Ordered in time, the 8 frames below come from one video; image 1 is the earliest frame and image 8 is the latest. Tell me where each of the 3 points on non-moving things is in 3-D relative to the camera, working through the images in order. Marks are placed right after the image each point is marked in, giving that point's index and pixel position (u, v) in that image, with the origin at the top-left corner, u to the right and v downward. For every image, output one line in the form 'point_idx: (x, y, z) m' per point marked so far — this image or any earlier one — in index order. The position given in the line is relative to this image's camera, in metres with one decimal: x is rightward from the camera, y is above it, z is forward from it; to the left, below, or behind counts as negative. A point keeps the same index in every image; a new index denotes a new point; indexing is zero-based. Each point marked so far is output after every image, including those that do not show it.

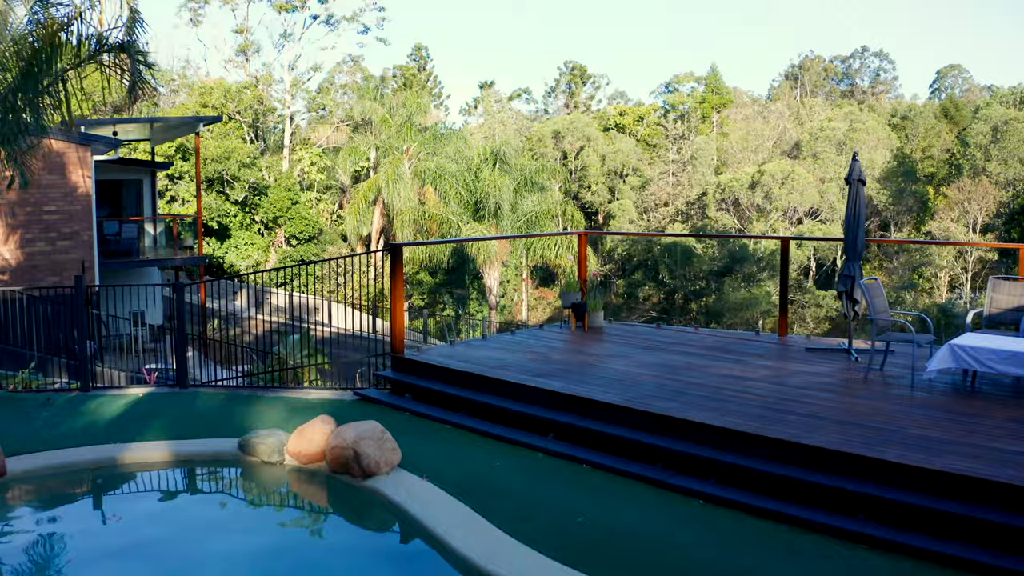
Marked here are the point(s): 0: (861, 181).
0: (+2.3, +0.7, +5.1) m
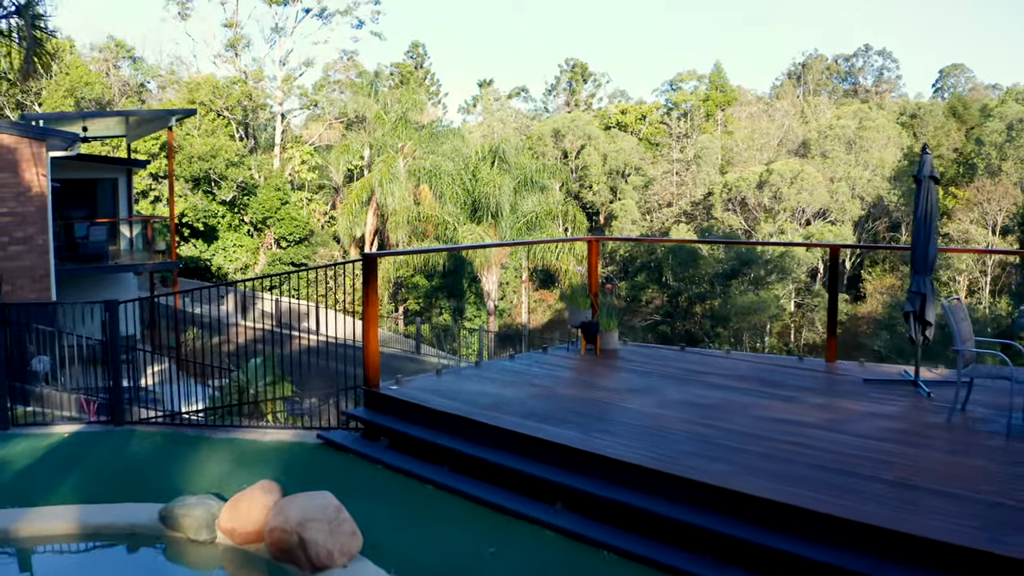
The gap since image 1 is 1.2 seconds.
0: (+2.2, +0.6, +4.2) m
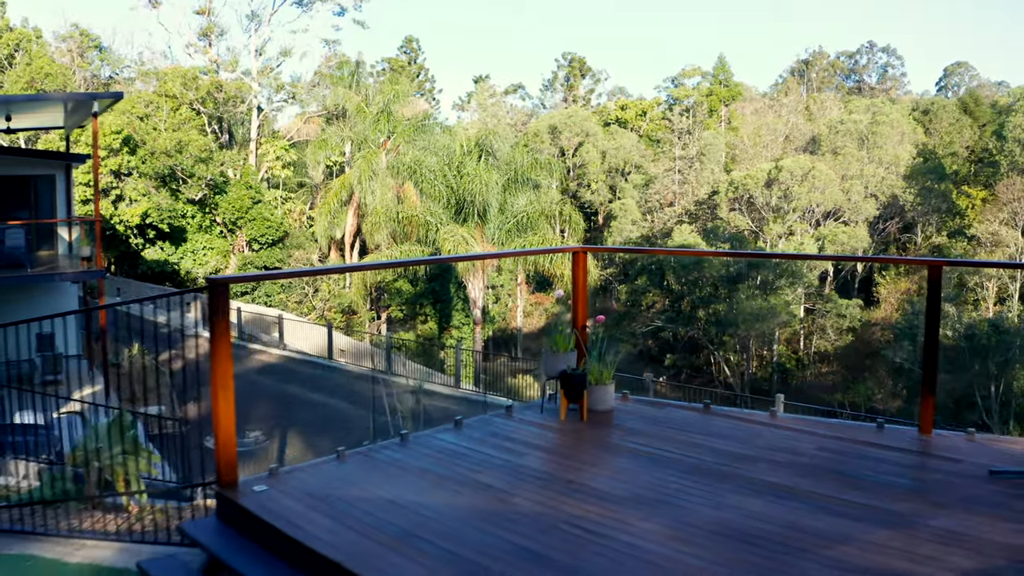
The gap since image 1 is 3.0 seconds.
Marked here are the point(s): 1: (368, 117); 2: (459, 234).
0: (+2.0, +0.4, +2.7) m
1: (-3.5, +4.2, +19.1) m
2: (-1.1, +1.0, +15.3) m
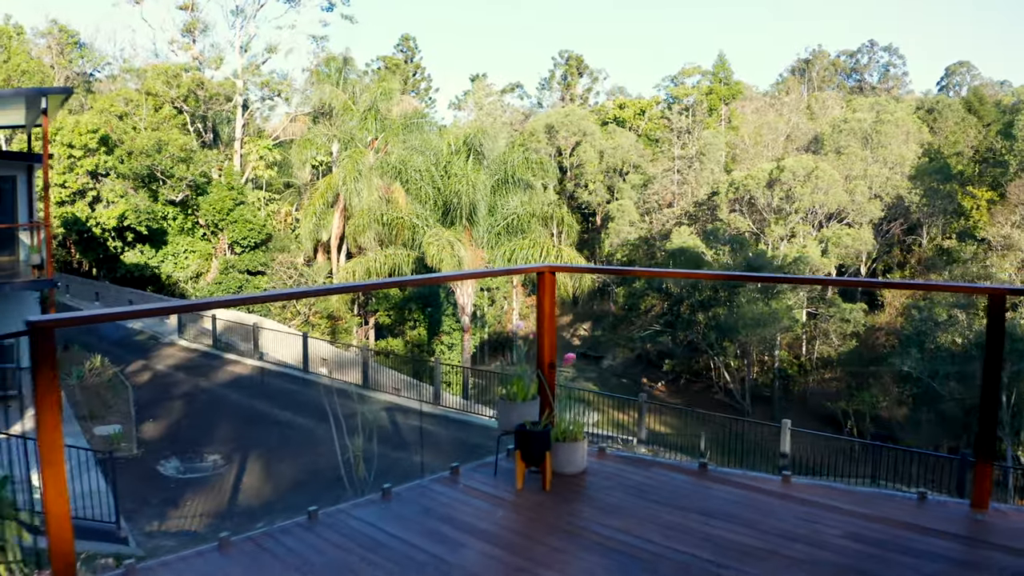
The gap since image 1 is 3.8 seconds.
0: (+1.8, +0.3, +2.0) m
1: (-3.7, +4.0, +18.4) m
2: (-1.3, +0.9, +14.6) m
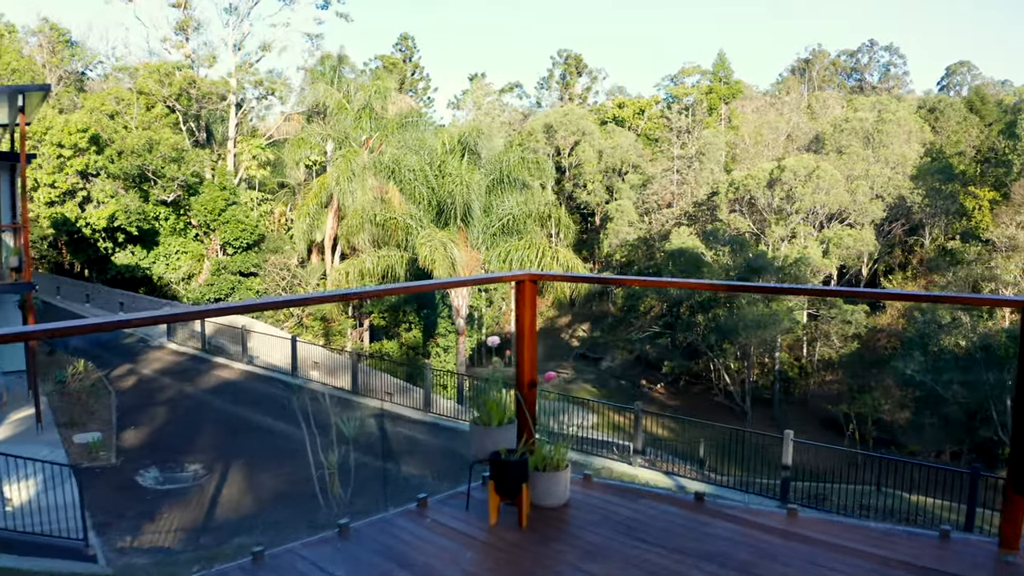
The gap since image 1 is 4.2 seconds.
0: (+1.7, +0.3, +1.7) m
1: (-3.8, +4.0, +18.1) m
2: (-1.4, +0.9, +14.4) m
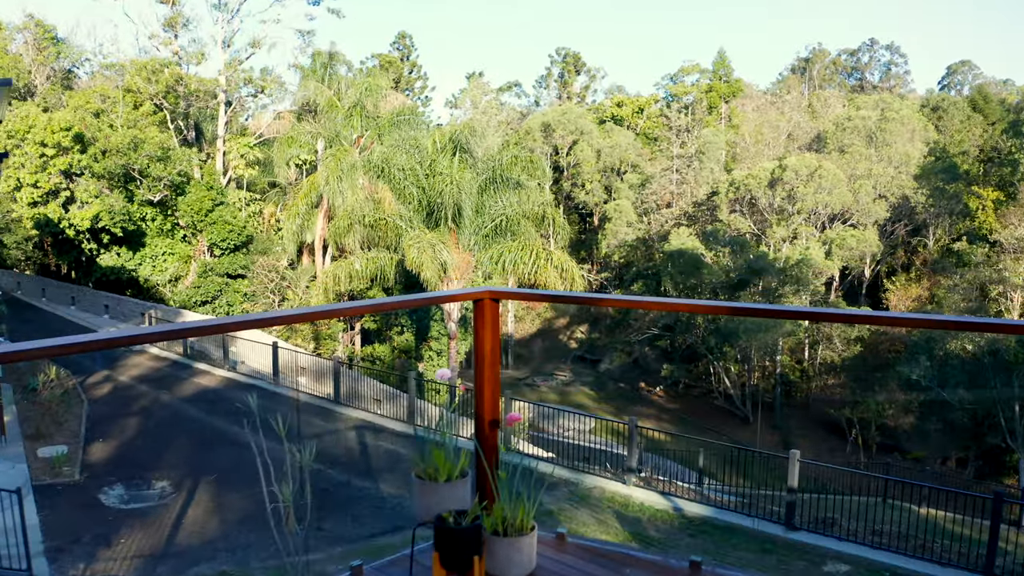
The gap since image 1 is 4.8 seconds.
0: (+1.6, +0.2, +1.3) m
1: (-3.9, +4.0, +17.7) m
2: (-1.5, +0.8, +13.9) m
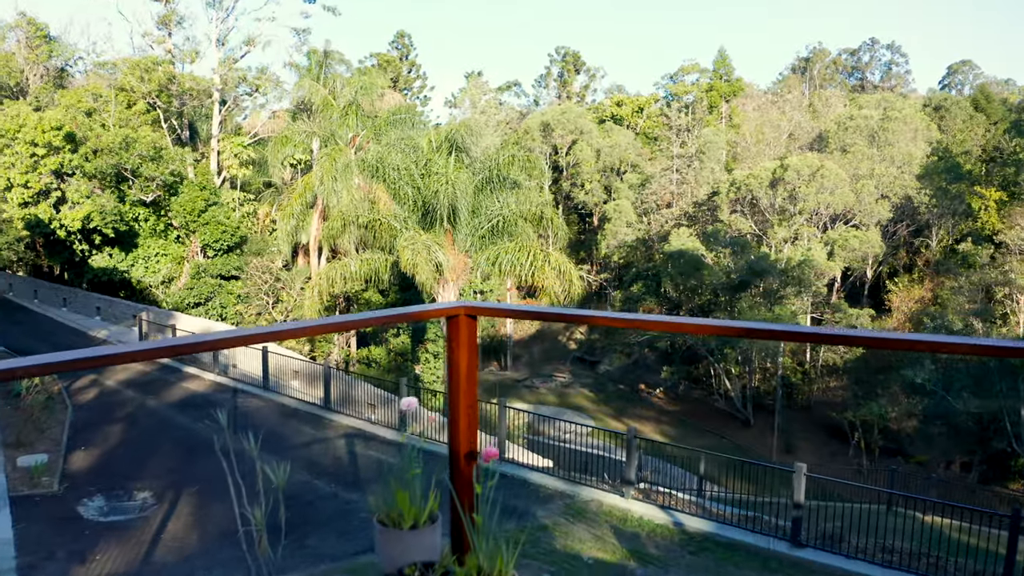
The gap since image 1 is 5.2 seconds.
0: (+1.6, +0.2, +1.0) m
1: (-3.9, +3.9, +17.4) m
2: (-1.6, +0.8, +13.6) m
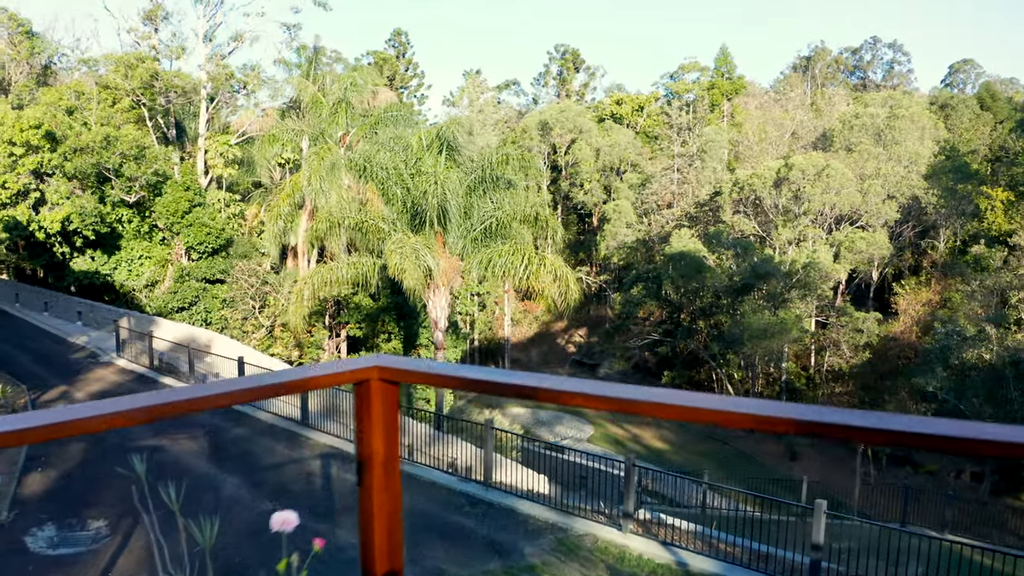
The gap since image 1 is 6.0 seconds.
0: (+1.5, +0.1, +0.4) m
1: (-4.0, +3.8, +16.8) m
2: (-1.7, +0.7, +13.0) m
